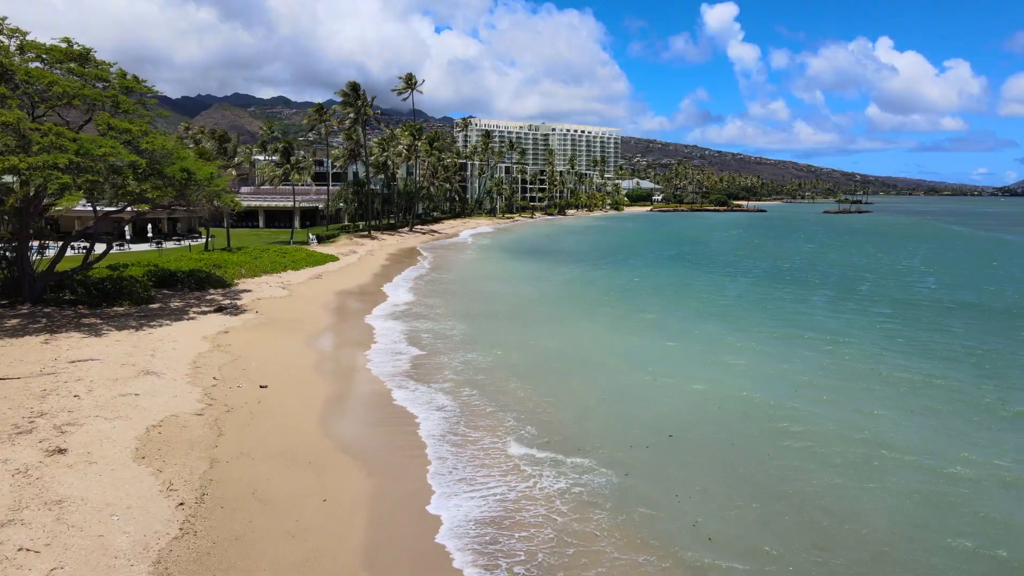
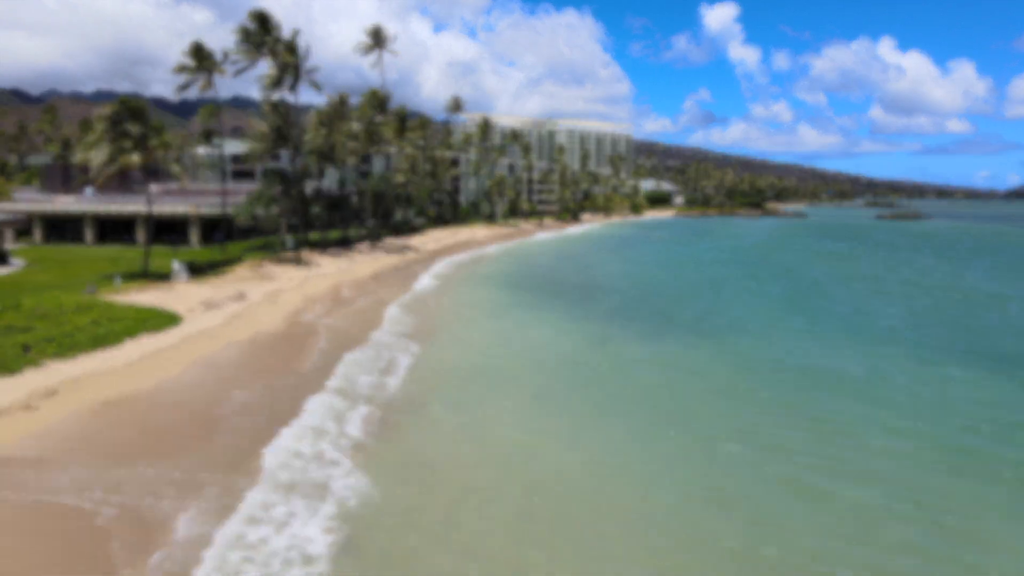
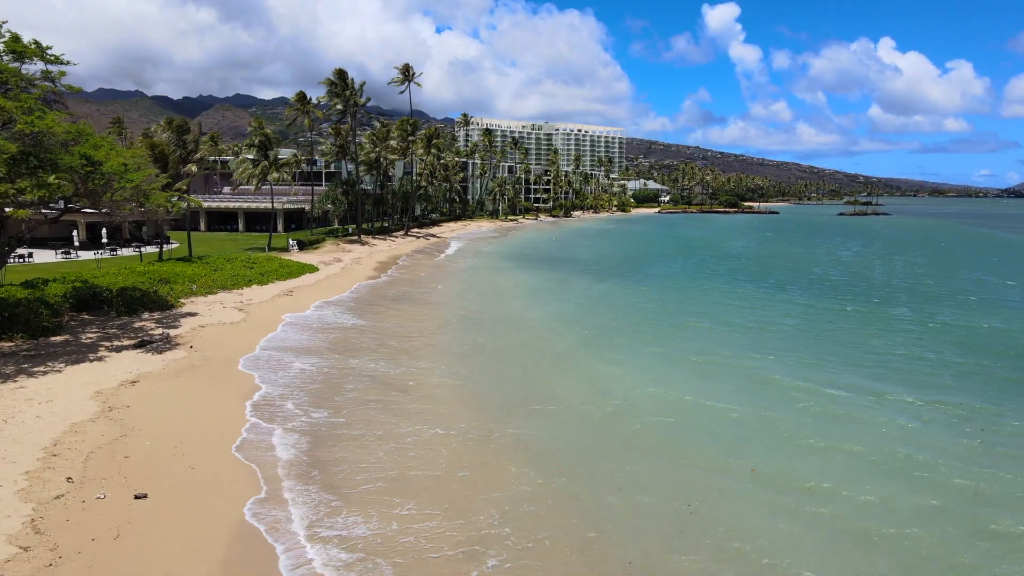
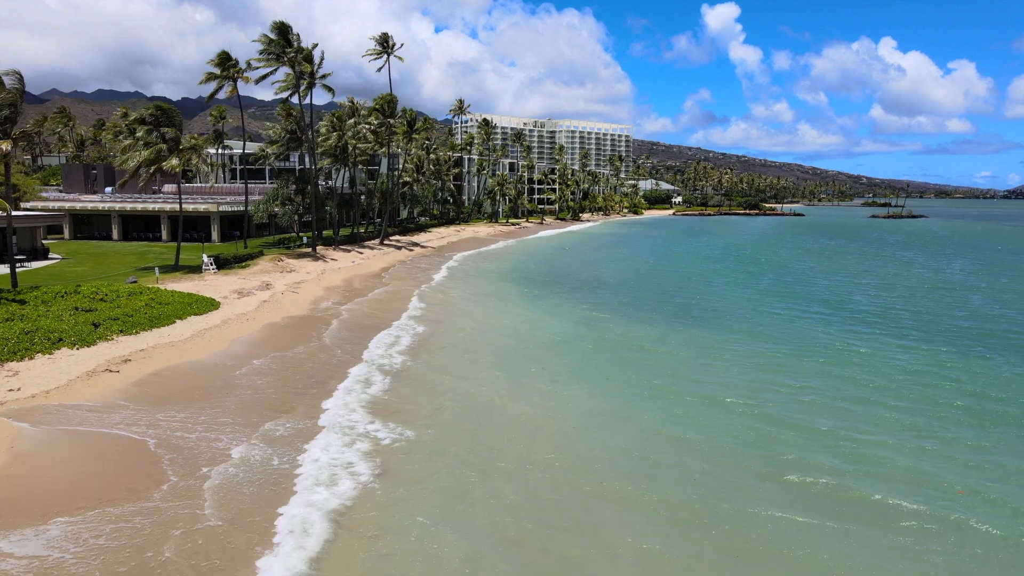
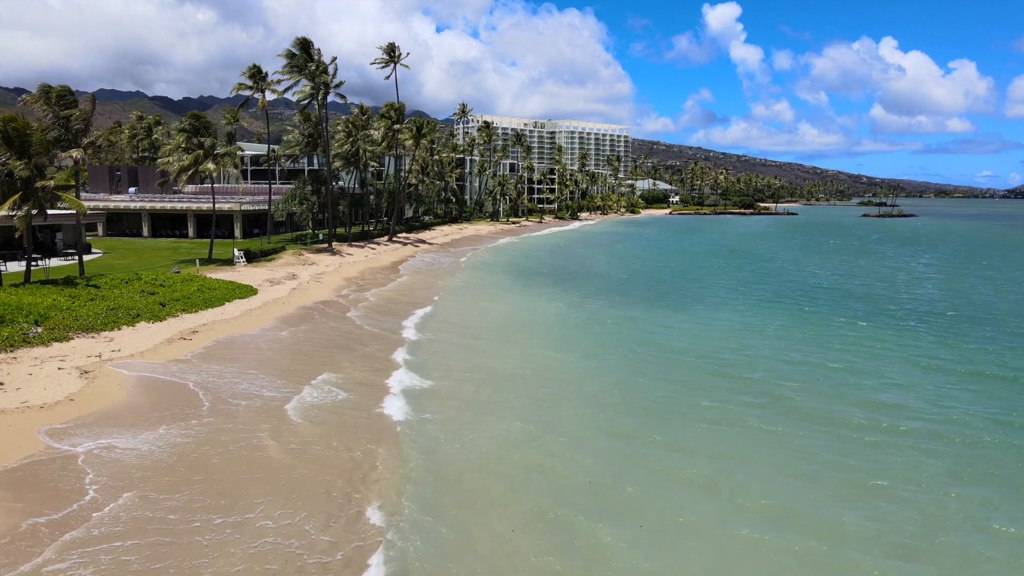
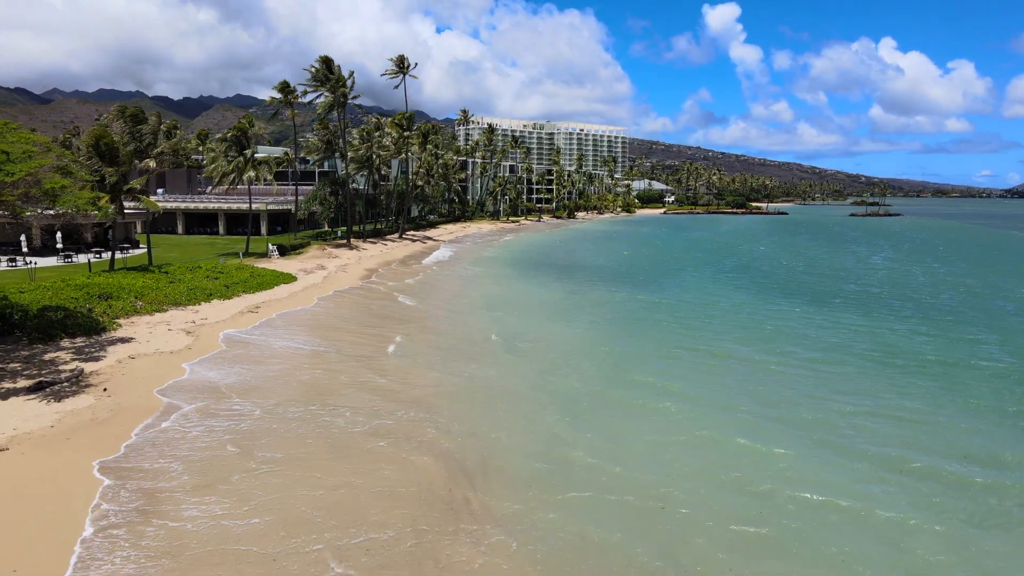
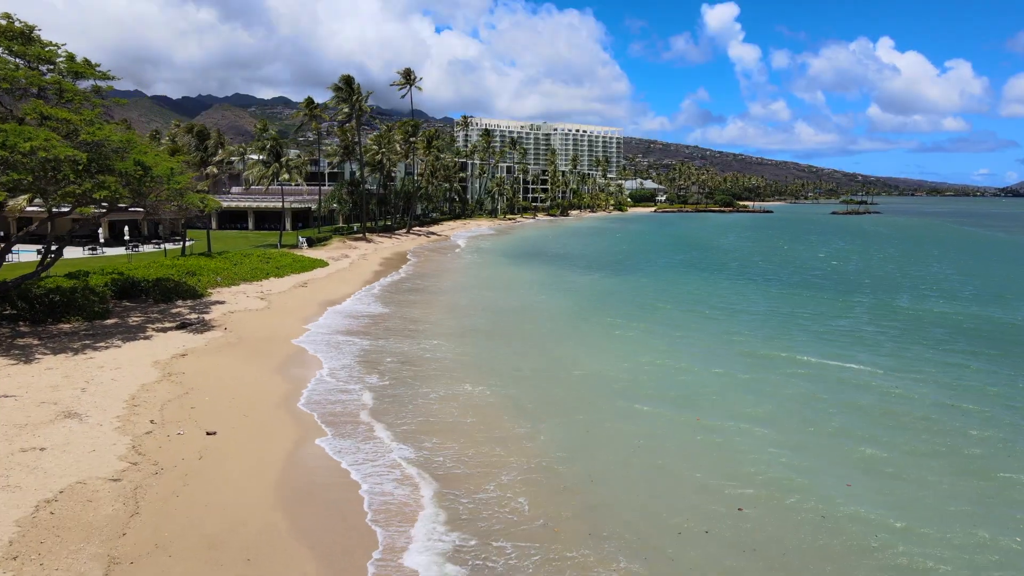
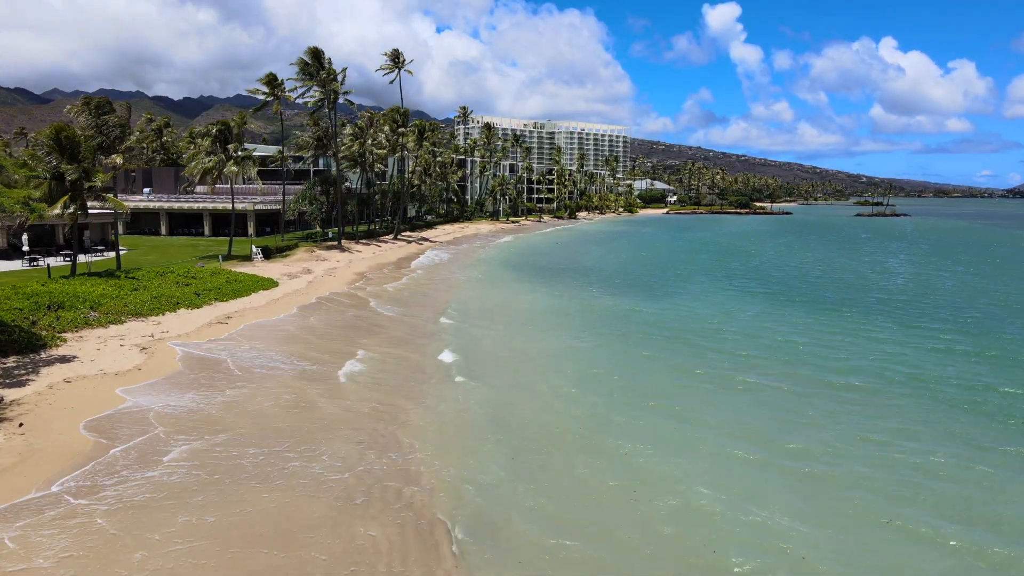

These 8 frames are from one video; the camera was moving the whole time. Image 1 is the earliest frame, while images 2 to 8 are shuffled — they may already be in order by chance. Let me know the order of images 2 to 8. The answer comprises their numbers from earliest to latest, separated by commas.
7, 3, 6, 8, 5, 4, 2
